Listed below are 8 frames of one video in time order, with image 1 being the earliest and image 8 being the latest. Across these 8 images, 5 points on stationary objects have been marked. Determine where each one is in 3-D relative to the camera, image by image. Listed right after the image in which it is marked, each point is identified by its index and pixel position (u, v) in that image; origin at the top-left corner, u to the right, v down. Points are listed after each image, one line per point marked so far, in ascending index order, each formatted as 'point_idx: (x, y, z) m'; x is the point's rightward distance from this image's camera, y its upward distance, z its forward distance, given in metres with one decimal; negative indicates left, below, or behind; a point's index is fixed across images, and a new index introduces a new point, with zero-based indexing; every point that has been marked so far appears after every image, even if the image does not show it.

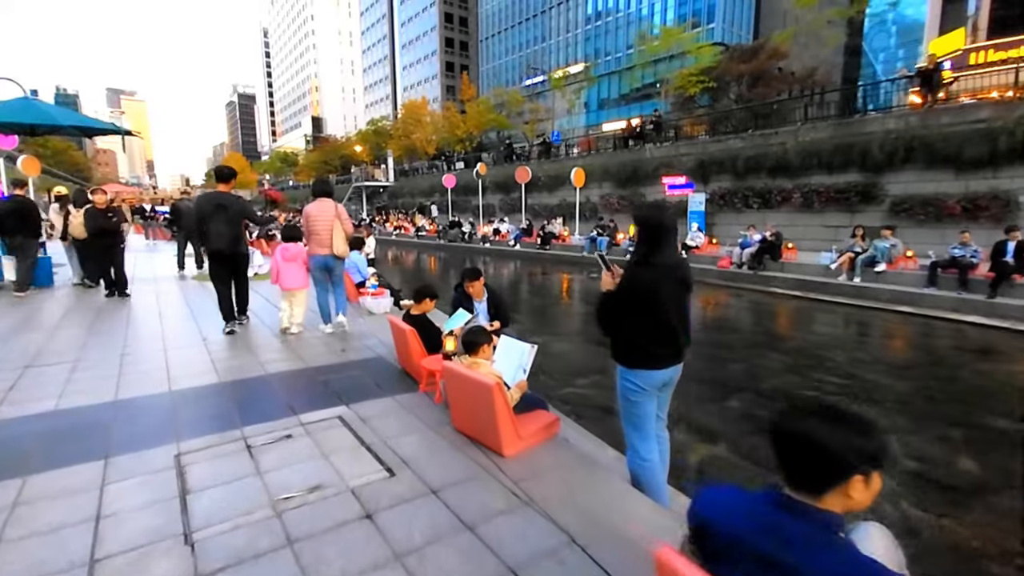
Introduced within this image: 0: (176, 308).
0: (-5.1, -0.2, +7.3) m
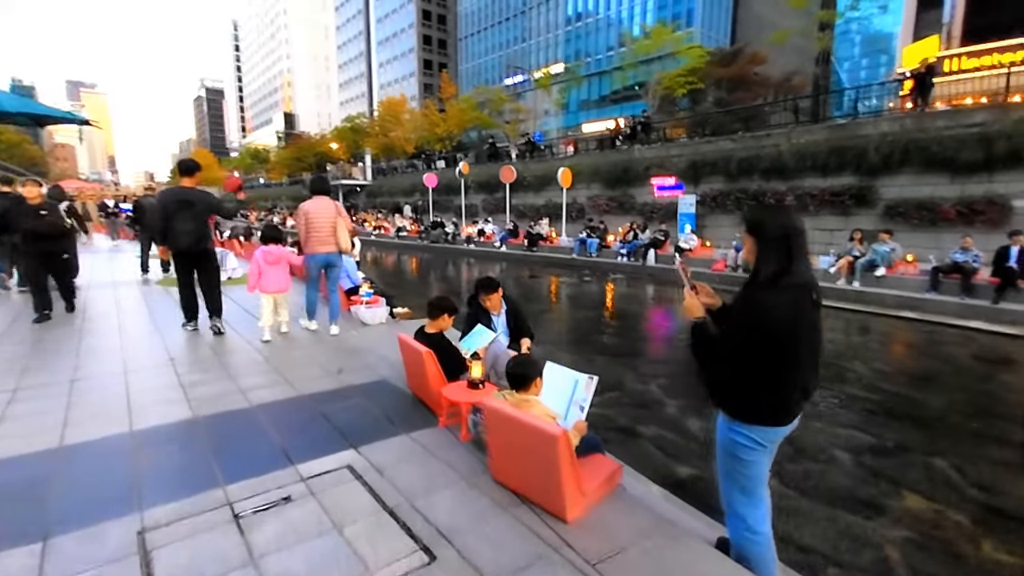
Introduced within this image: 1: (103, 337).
0: (-5.0, -0.3, +6.4) m
1: (-4.7, -0.6, +5.5) m
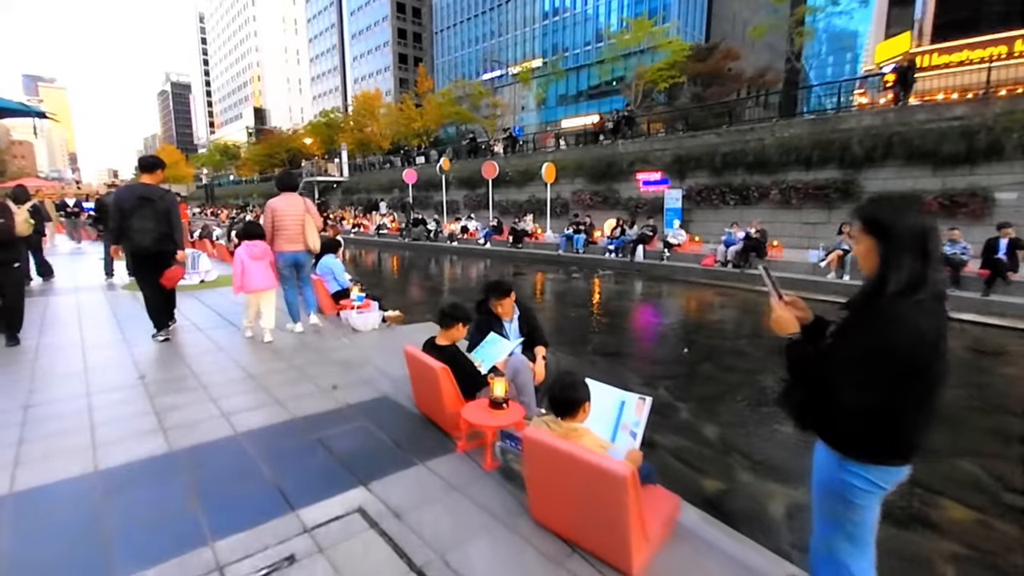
0: (-5.0, -0.4, +5.9) m
1: (-4.6, -0.6, +5.0) m
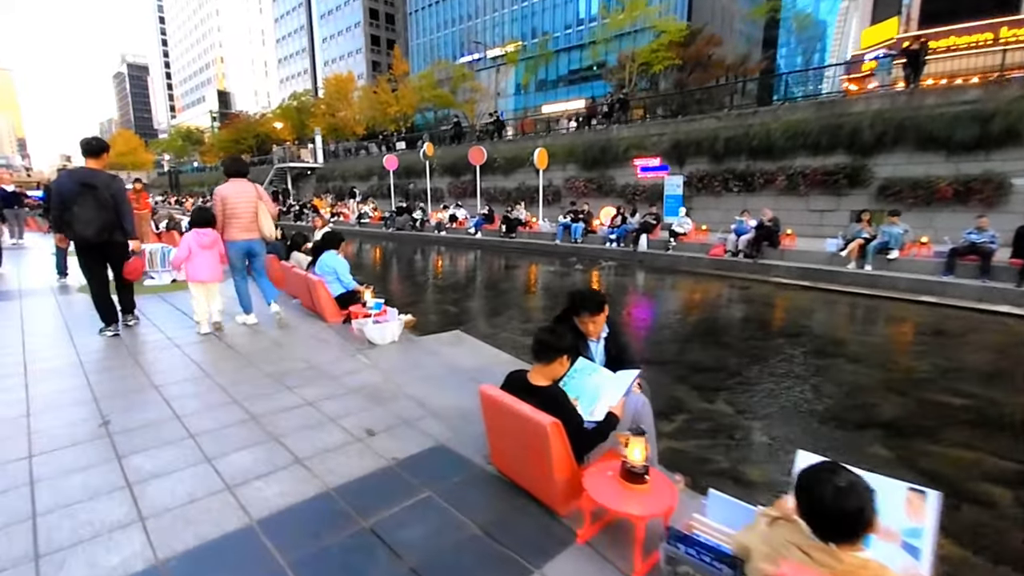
0: (-4.5, -0.5, +4.8) m
1: (-4.1, -0.7, +3.9) m
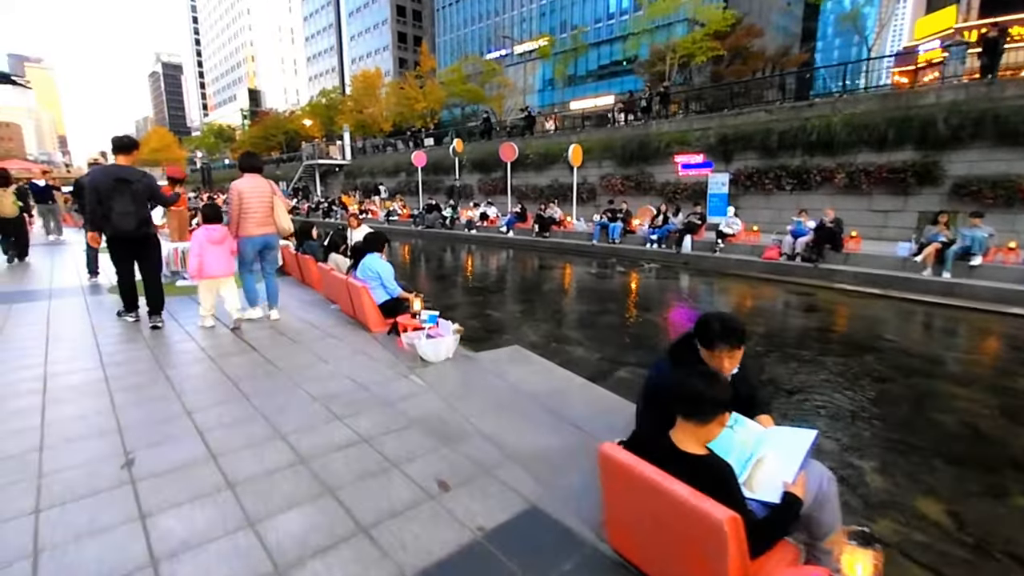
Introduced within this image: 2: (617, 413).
0: (-3.9, -0.5, +4.4) m
1: (-3.5, -0.8, +3.5) m
2: (+0.7, -0.8, +3.3) m
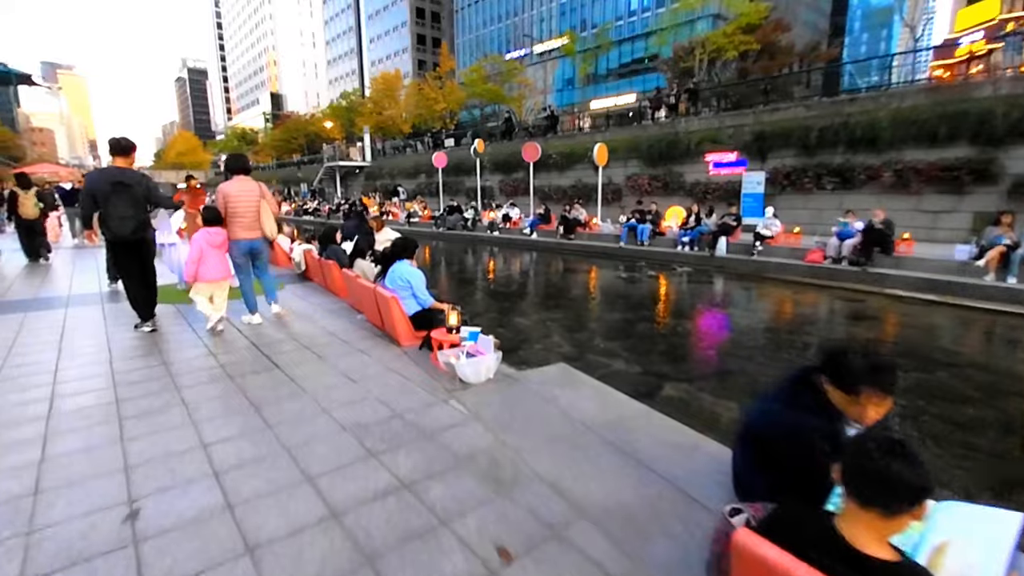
0: (-3.6, -0.6, +4.1) m
1: (-3.2, -0.9, +3.2) m
2: (+1.0, -0.9, +2.8) m
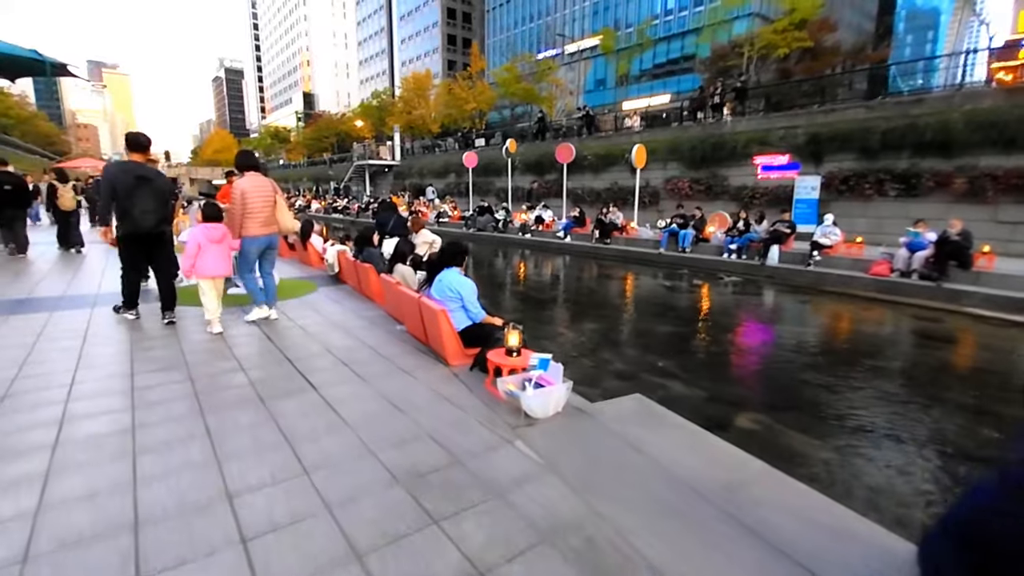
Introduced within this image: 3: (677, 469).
0: (-3.1, -0.7, +3.7) m
1: (-2.8, -0.9, +2.8) m
2: (+1.5, -1.1, +2.2) m
3: (+0.9, -1.0, +2.7) m
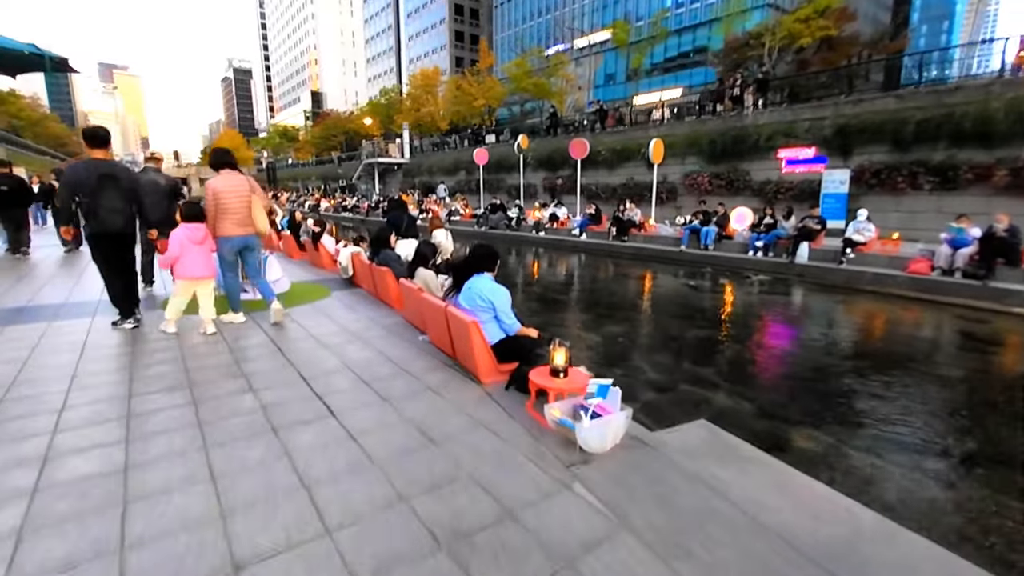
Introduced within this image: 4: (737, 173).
0: (-2.8, -0.8, +3.3) m
1: (-2.5, -1.0, +2.4) m
2: (+1.7, -1.2, +1.7) m
3: (+1.2, -1.0, +2.2) m
4: (+7.6, +3.9, +16.5) m
